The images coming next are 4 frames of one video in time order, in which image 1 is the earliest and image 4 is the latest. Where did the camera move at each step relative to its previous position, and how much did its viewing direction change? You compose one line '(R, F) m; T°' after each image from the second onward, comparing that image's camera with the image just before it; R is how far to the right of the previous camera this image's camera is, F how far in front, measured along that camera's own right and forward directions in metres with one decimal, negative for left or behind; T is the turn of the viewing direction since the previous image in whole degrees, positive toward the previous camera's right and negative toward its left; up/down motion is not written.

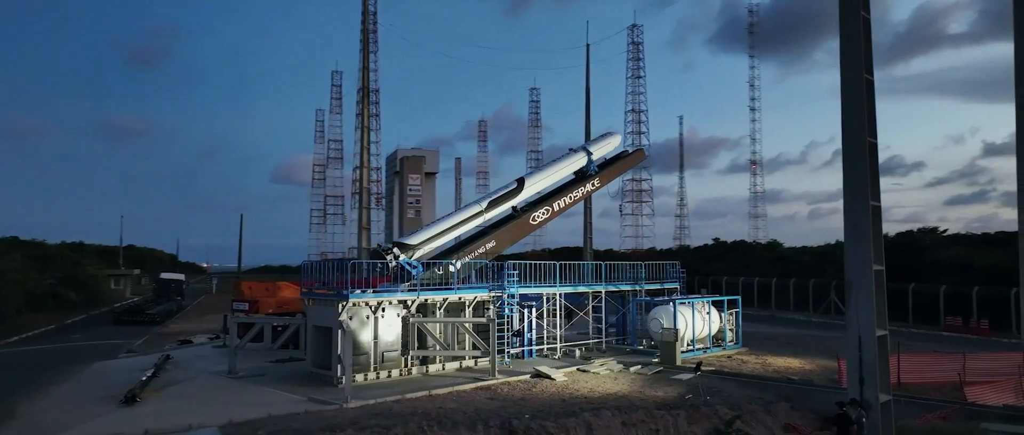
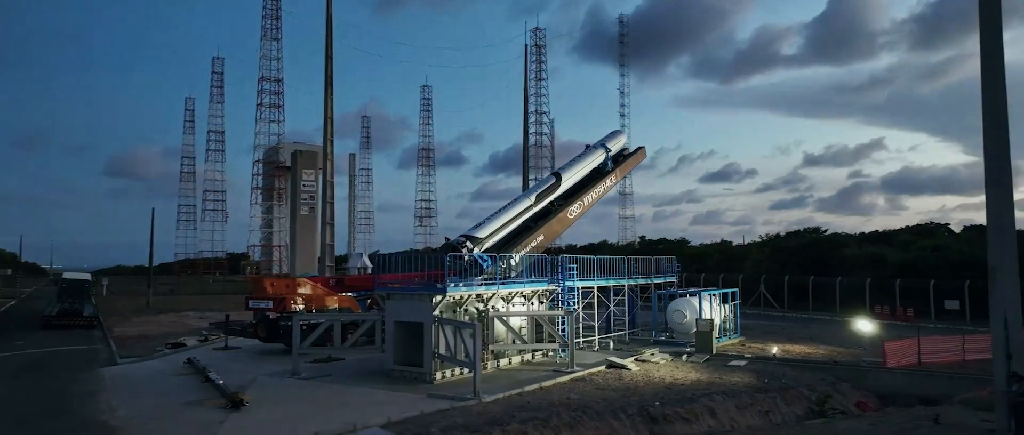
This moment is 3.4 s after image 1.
(-6.3, +0.6) m; +11°
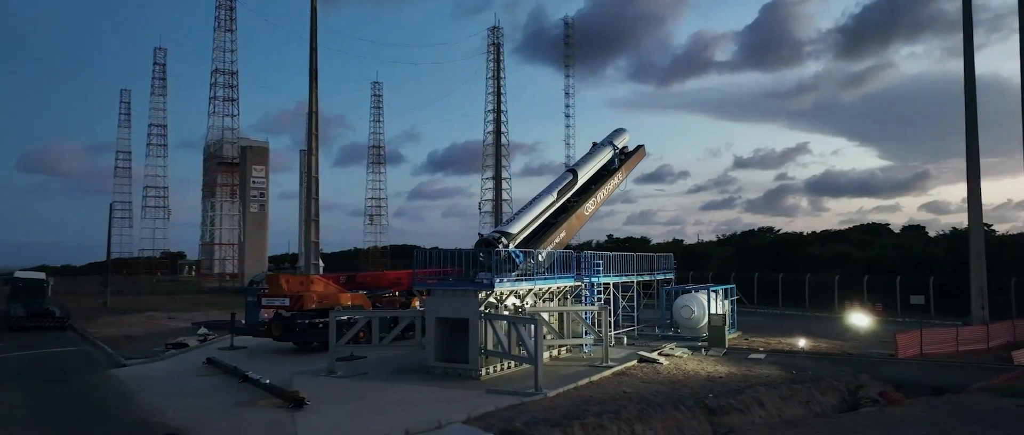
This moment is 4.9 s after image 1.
(-2.8, +0.1) m; +5°
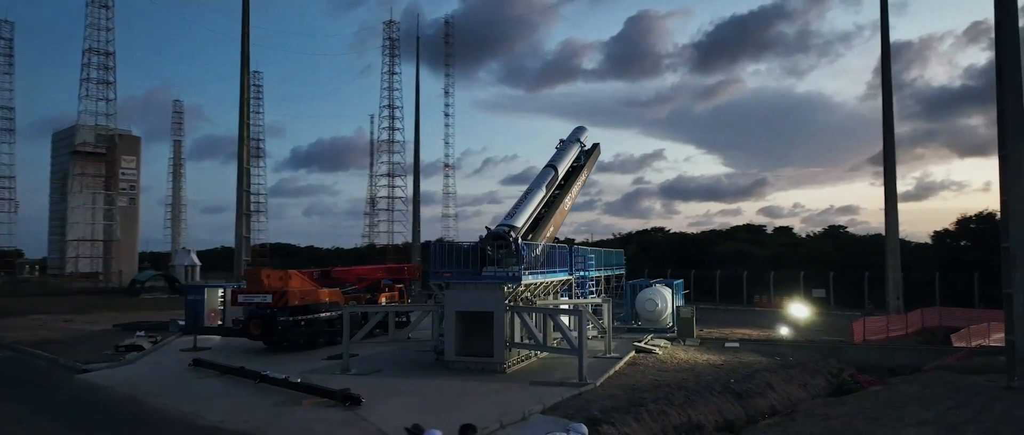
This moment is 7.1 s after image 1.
(-4.1, +0.3) m; +10°
